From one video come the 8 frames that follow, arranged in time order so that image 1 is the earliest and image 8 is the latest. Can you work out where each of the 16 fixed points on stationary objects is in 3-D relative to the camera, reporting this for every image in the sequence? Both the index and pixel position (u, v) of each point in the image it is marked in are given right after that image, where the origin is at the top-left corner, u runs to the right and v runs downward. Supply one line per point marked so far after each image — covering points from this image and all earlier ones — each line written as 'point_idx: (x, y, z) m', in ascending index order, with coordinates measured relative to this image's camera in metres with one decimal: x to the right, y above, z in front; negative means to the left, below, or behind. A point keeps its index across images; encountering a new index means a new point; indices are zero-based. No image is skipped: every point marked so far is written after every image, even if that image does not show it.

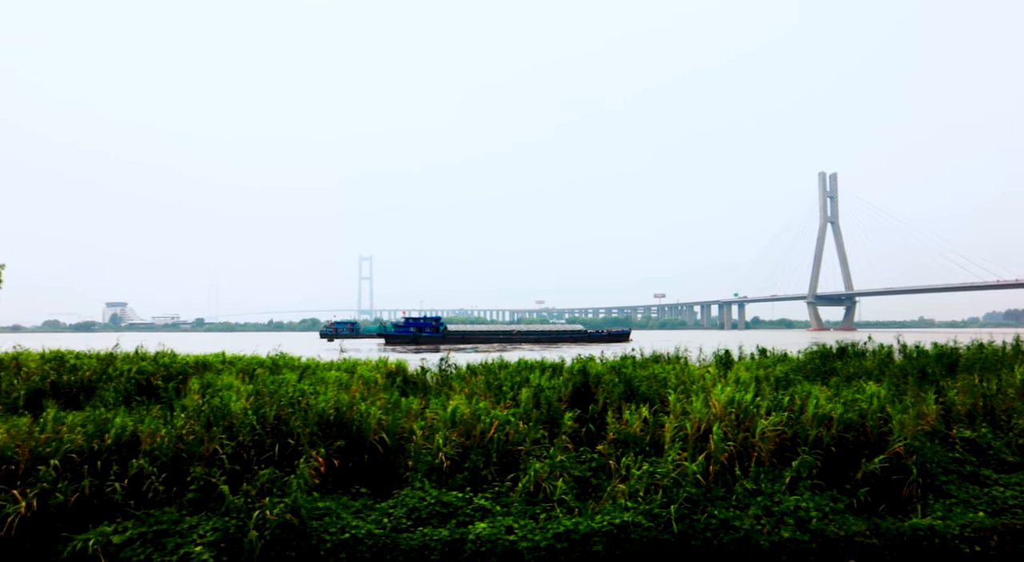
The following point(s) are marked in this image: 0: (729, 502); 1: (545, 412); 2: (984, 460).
0: (+1.9, -1.9, +5.8) m
1: (+0.4, -1.5, +7.7) m
2: (+5.1, -1.9, +7.3) m
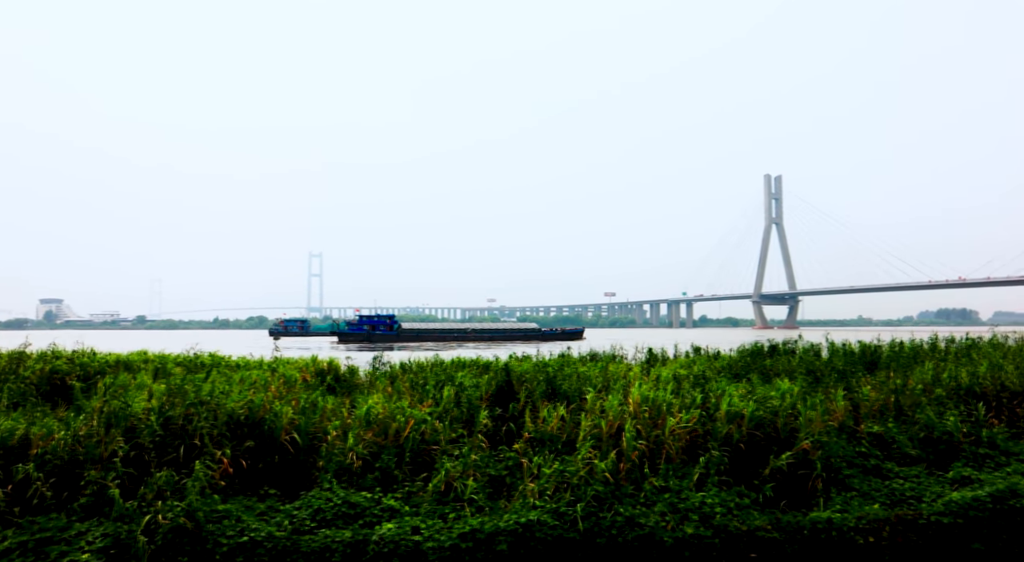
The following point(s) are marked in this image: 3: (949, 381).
0: (+1.1, -1.9, +5.9) m
1: (-0.5, -1.5, +7.6) m
2: (+4.2, -1.9, +7.5) m
3: (+5.9, -1.4, +9.2) m
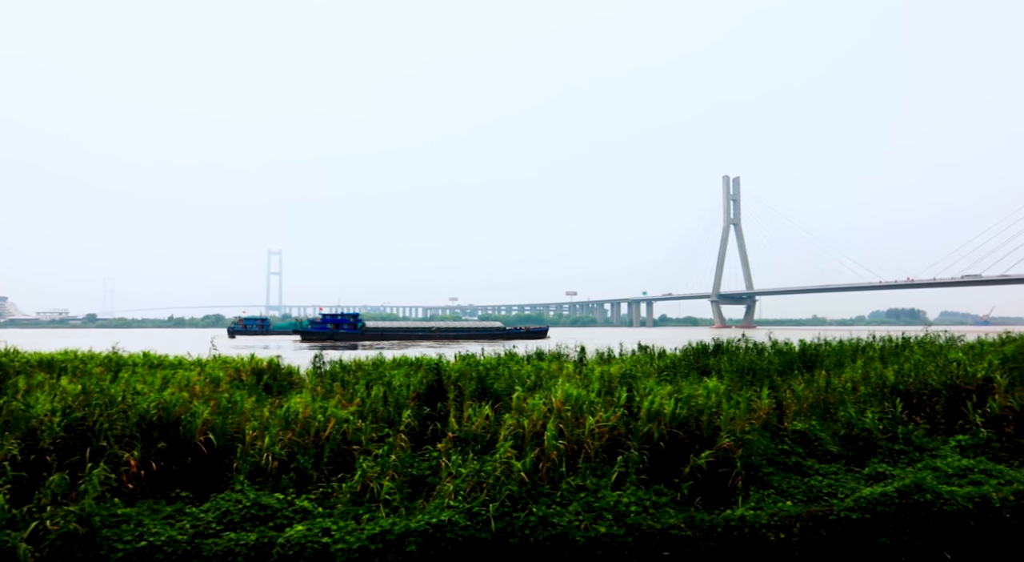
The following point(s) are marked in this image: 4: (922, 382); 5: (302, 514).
0: (+0.3, -1.9, +5.8) m
1: (-1.3, -1.4, +7.5) m
2: (+3.4, -1.9, +7.6) m
3: (+5.0, -1.4, +9.5) m
4: (+5.5, -1.3, +9.1) m
5: (-1.8, -2.0, +5.8) m
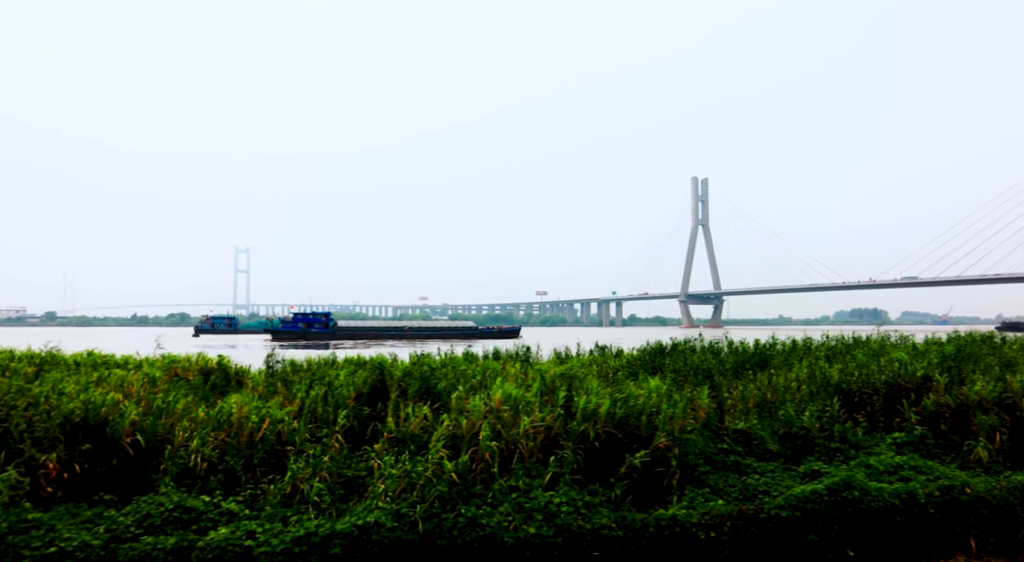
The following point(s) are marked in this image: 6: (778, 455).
0: (-0.2, -1.9, +5.8) m
1: (-2.0, -1.4, +7.4) m
2: (+2.7, -1.9, +7.7) m
3: (+4.3, -1.4, +9.6) m
4: (+4.8, -1.3, +9.2) m
5: (-2.4, -2.0, +5.6) m
6: (+3.0, -1.9, +7.6) m
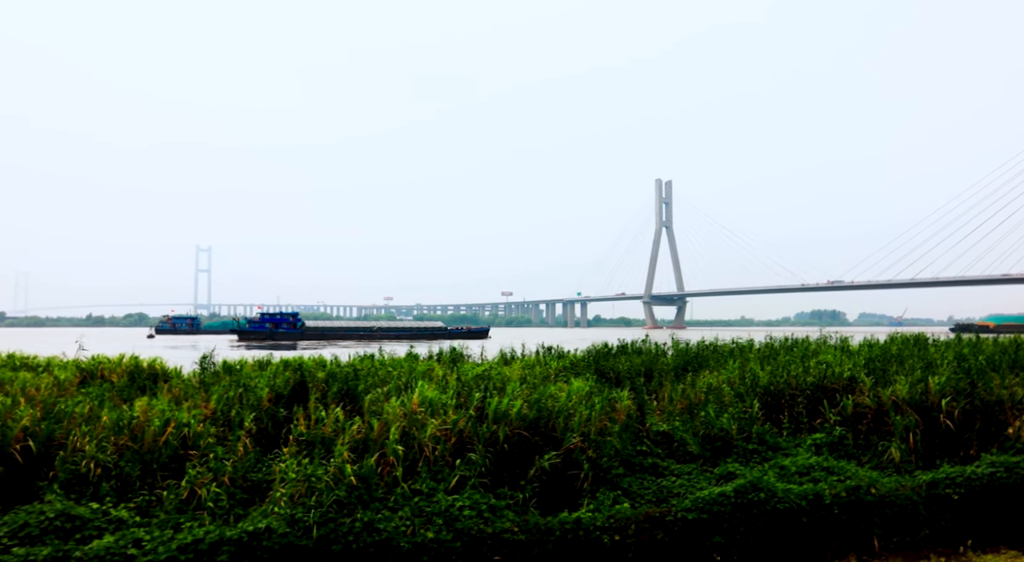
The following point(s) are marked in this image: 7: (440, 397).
0: (-1.1, -1.9, +5.7) m
1: (-2.9, -1.4, +7.2) m
2: (+1.8, -1.9, +7.7) m
3: (+3.3, -1.4, +9.7) m
4: (+3.8, -1.4, +9.3) m
5: (-3.2, -2.0, +5.4) m
6: (+2.1, -2.0, +7.6) m
7: (-0.8, -1.2, +7.3) m
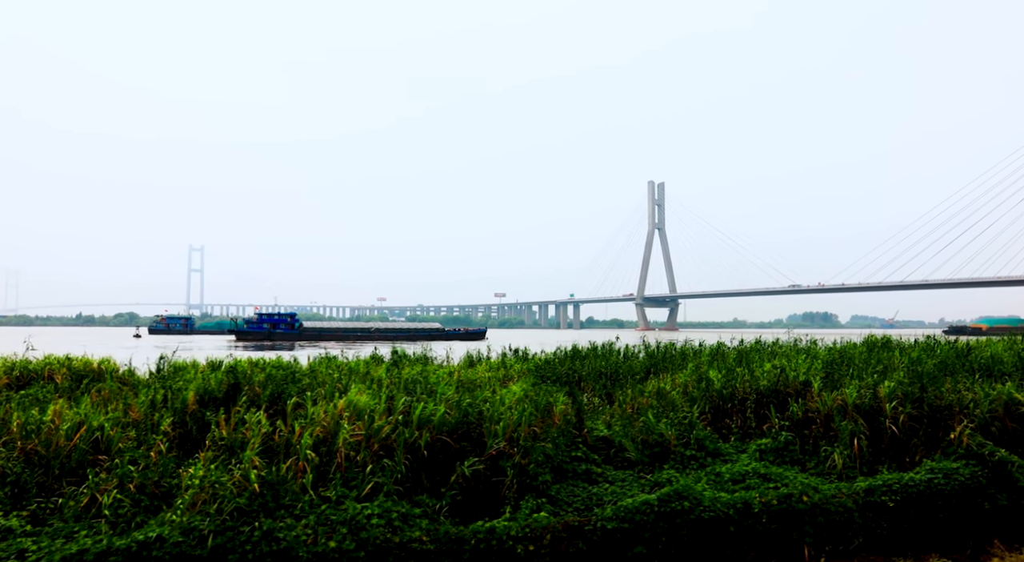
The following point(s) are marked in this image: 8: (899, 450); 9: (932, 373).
0: (-1.8, -1.9, +5.5) m
1: (-3.6, -1.4, +7.0) m
2: (+1.1, -2.0, +7.5) m
3: (+2.6, -1.4, +9.5) m
4: (+3.1, -1.4, +9.1) m
5: (-3.9, -2.0, +5.3) m
6: (+1.3, -2.0, +7.4) m
7: (-1.5, -1.2, +7.1) m
8: (+4.4, -1.9, +7.7) m
9: (+5.4, -1.2, +8.7) m
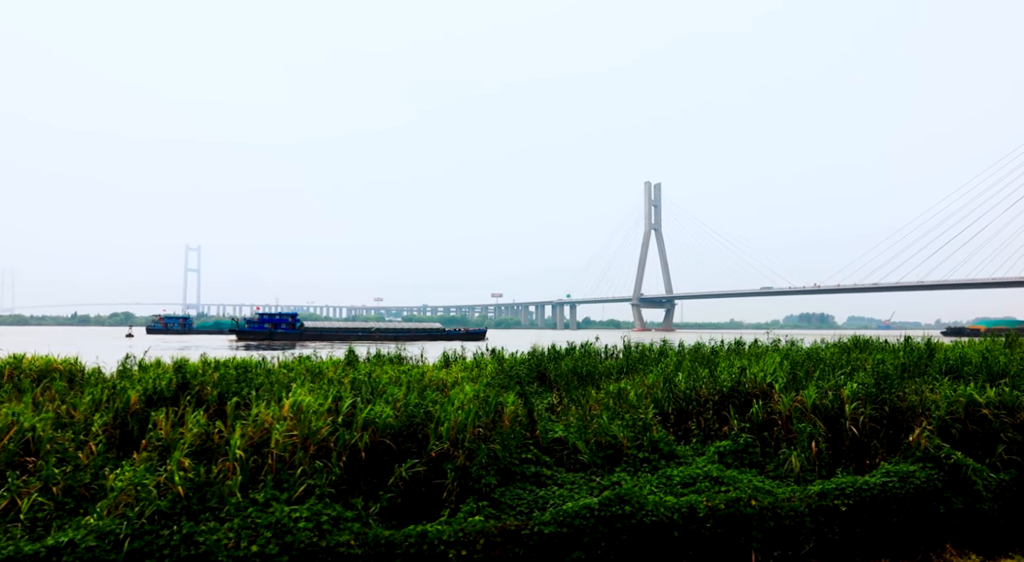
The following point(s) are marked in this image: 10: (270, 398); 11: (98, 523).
0: (-2.4, -1.9, +5.4) m
1: (-4.2, -1.4, +6.9) m
2: (+0.5, -1.9, +7.4) m
3: (+2.0, -1.4, +9.3) m
4: (+2.5, -1.4, +9.0) m
5: (-4.5, -1.9, +5.1) m
6: (+0.8, -2.0, +7.3) m
7: (-2.1, -1.2, +7.0) m
8: (+3.8, -1.9, +7.5) m
9: (+4.8, -1.2, +8.5) m
10: (-2.6, -1.3, +7.4) m
11: (-3.1, -1.8, +5.1) m
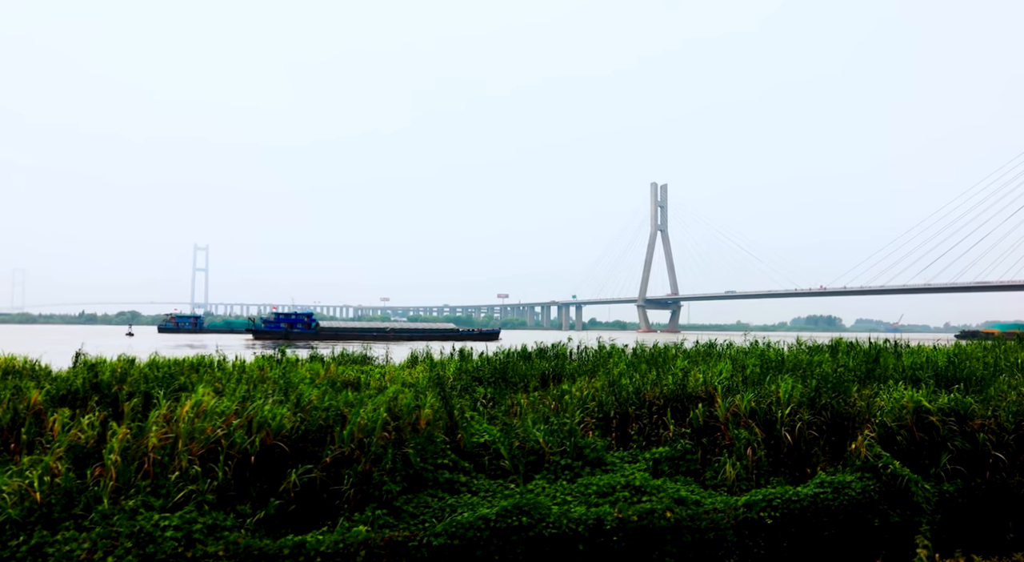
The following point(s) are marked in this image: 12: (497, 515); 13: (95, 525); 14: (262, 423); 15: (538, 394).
0: (-3.3, -1.8, +5.1) m
1: (-5.0, -1.3, +6.6) m
2: (-0.3, -1.9, +7.0) m
3: (+1.2, -1.4, +8.9) m
4: (+1.7, -1.4, +8.6) m
5: (-5.4, -1.9, +4.9) m
6: (-0.1, -1.9, +6.9) m
7: (-2.9, -1.2, +6.7) m
8: (+3.0, -1.9, +7.1) m
9: (+4.0, -1.2, +8.0) m
10: (-3.5, -1.2, +7.1) m
11: (-4.0, -1.8, +4.9) m
12: (-0.1, -1.9, +5.6) m
13: (-3.1, -1.8, +5.1) m
14: (-2.3, -1.3, +6.2) m
15: (+0.4, -1.5, +9.3) m
